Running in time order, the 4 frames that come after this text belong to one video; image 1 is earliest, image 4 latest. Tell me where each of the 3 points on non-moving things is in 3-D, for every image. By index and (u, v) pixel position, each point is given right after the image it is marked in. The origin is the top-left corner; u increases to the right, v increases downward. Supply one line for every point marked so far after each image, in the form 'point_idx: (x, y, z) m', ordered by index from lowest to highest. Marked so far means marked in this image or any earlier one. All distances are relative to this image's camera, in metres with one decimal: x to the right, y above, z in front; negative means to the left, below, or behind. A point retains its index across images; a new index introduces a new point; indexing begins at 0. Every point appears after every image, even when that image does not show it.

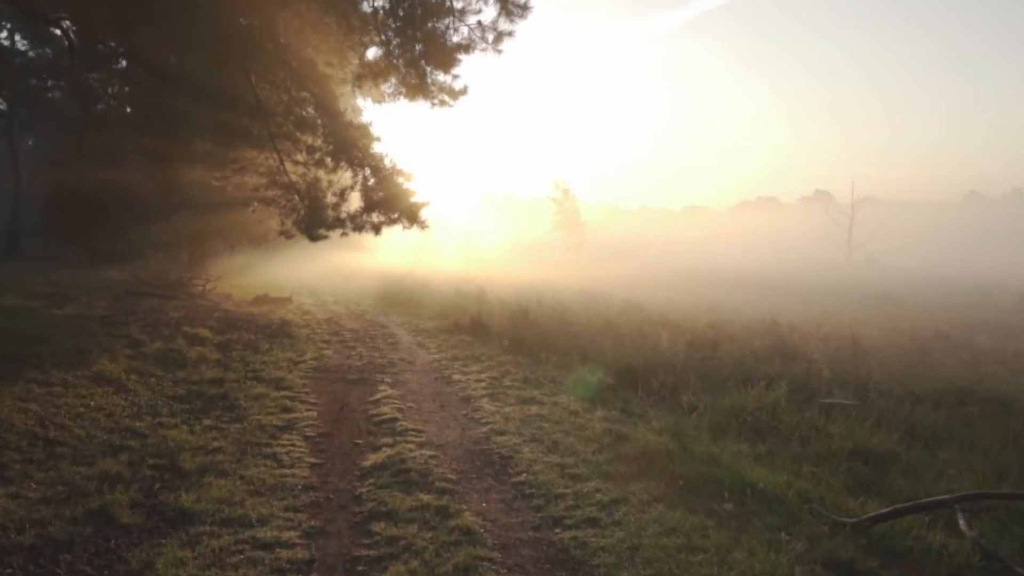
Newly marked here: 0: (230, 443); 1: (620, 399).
0: (-3.1, -1.7, +8.2) m
1: (+1.6, -1.6, +10.9) m
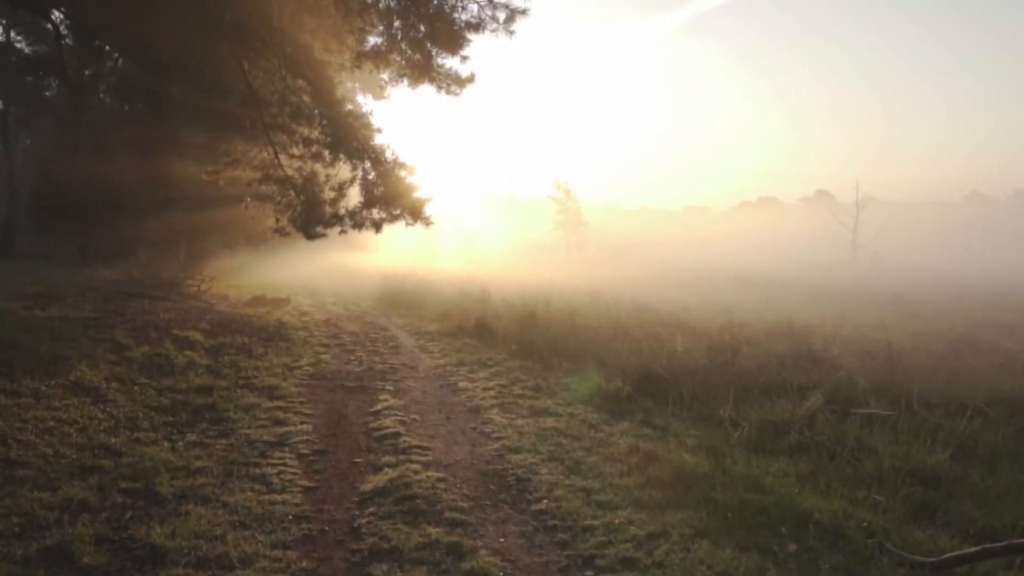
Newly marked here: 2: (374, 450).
0: (-2.9, -1.7, +7.4) m
1: (+1.7, -1.6, +10.1) m
2: (-1.5, -1.7, +8.0) m
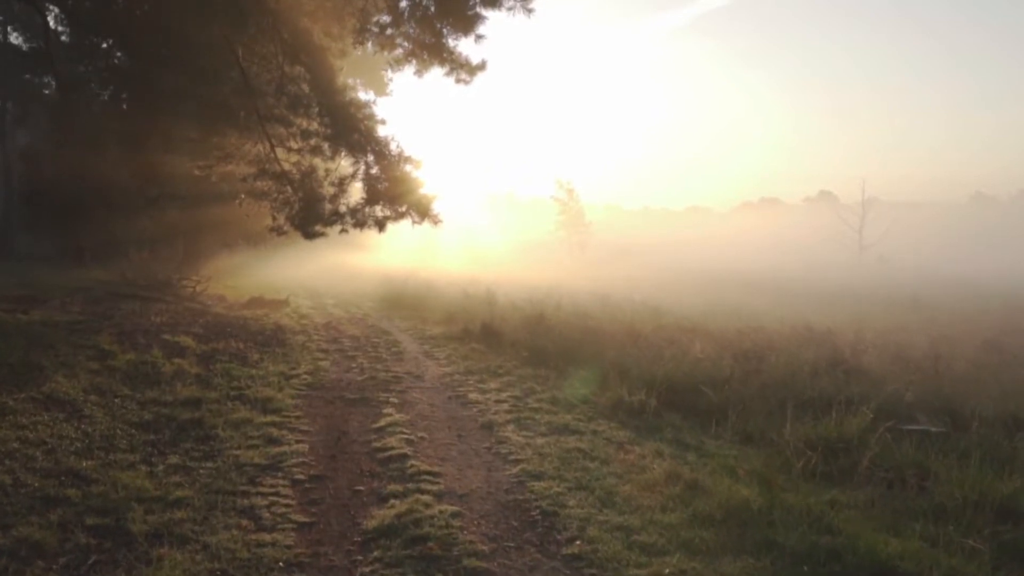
0: (-2.7, -1.7, +6.5) m
1: (+1.9, -1.7, +9.2) m
2: (-1.3, -1.8, +7.1) m
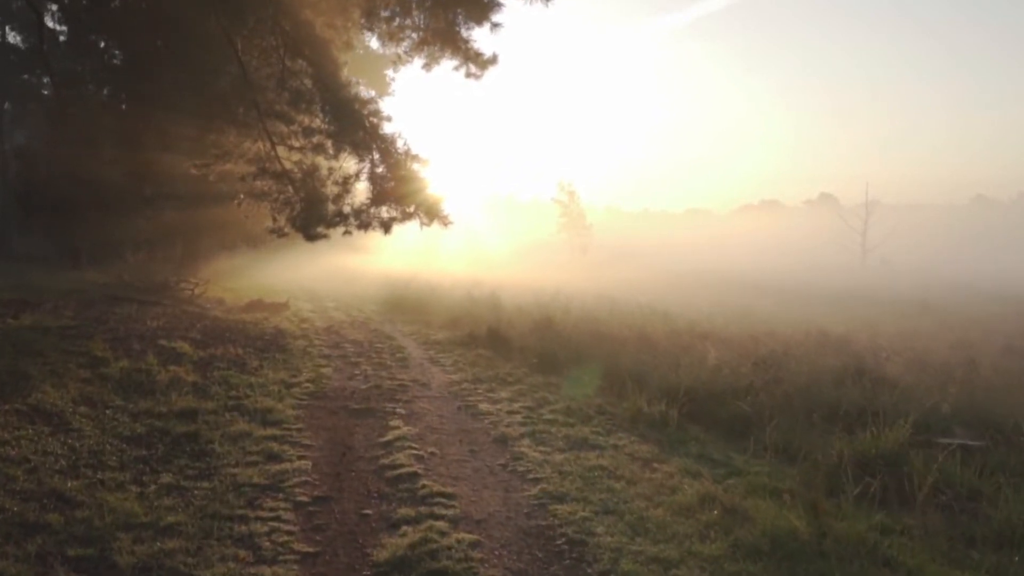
0: (-2.5, -1.8, +6.0) m
1: (+2.1, -1.7, +8.6) m
2: (-1.1, -1.8, +6.6) m
